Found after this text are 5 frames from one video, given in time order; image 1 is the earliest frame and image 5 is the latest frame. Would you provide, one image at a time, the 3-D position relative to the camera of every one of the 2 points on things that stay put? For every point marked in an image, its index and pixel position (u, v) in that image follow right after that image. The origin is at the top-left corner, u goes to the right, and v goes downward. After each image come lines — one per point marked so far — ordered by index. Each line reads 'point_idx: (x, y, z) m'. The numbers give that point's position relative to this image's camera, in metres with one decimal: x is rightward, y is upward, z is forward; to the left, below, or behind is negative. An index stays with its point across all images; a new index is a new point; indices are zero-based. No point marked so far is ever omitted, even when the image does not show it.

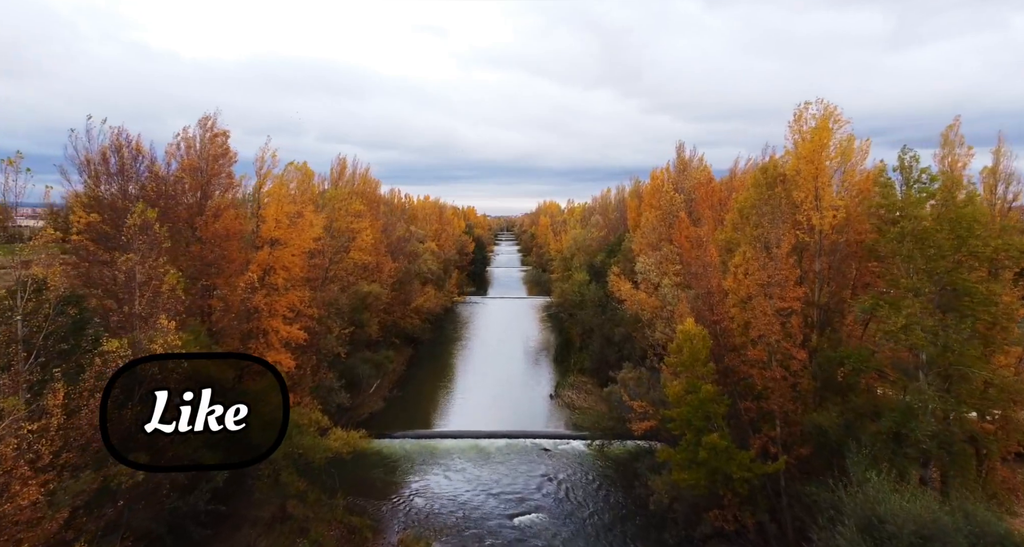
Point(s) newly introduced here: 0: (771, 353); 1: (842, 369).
0: (+6.9, -2.1, +17.6) m
1: (+8.9, -2.6, +17.7) m
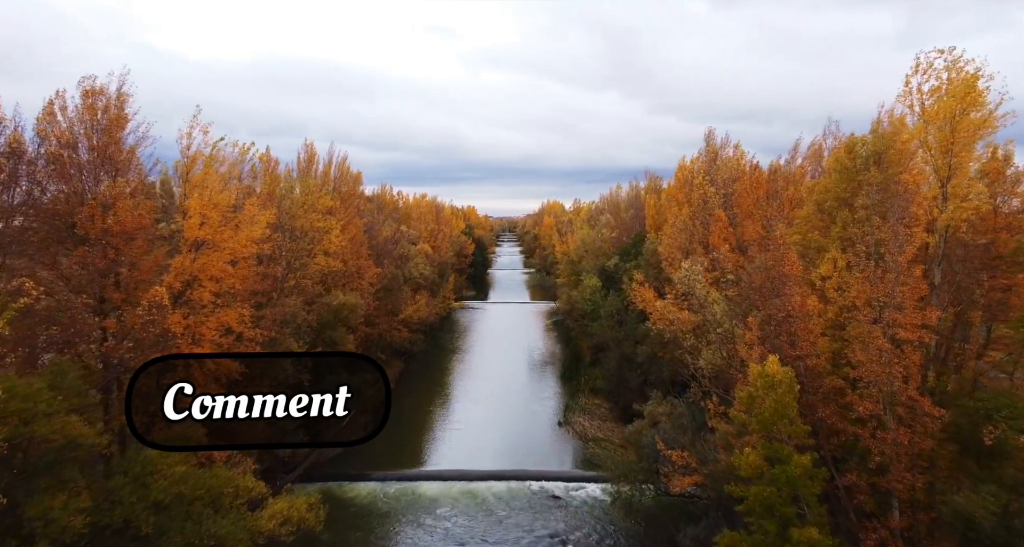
0: (+7.0, -2.5, +12.2) m
1: (+9.0, -2.9, +12.3) m
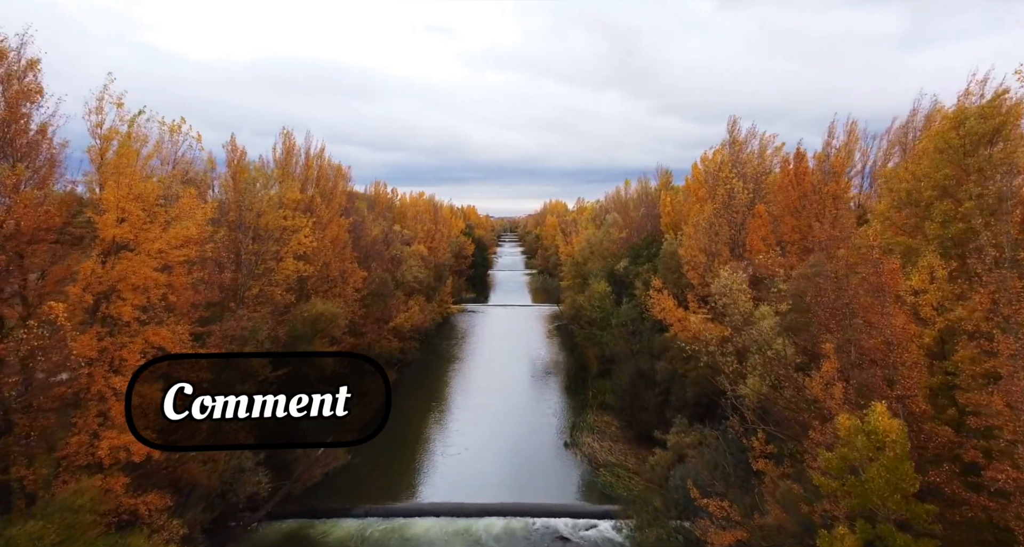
0: (+7.0, -2.7, +8.8) m
1: (+9.0, -3.1, +8.9) m
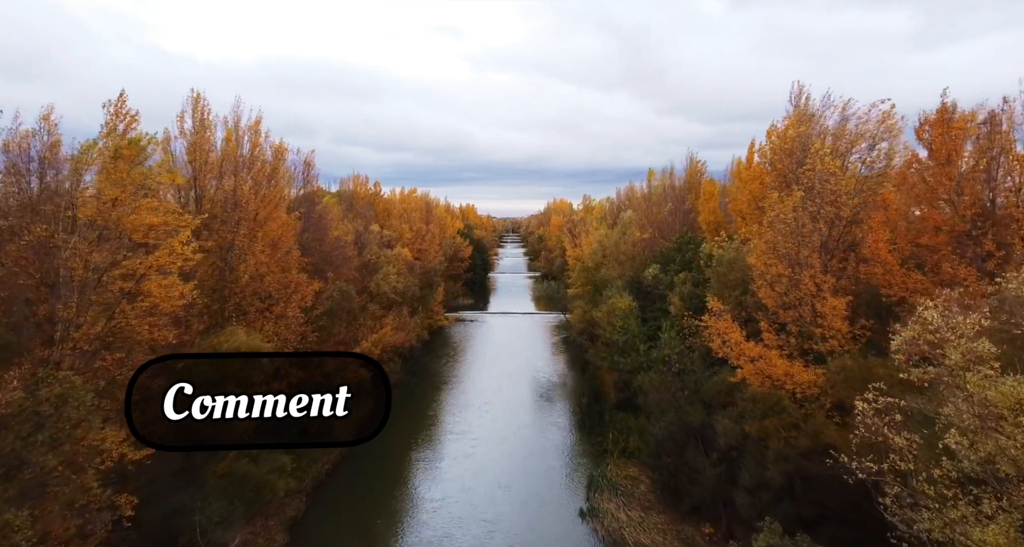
0: (+7.0, -3.1, +1.4) m
1: (+8.9, -3.6, +1.4) m
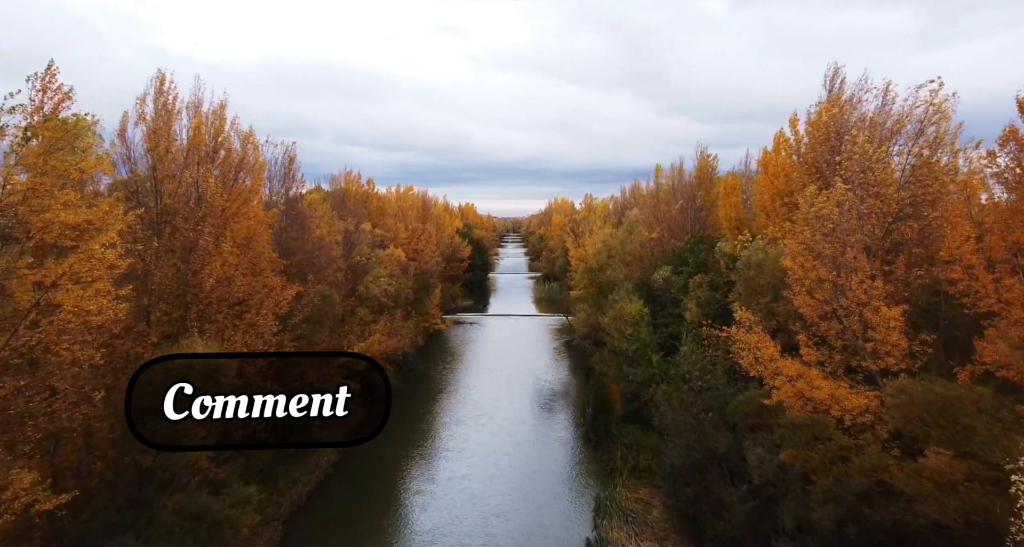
0: (+6.9, -3.2, -1.0) m
1: (+8.9, -3.7, -0.9) m
